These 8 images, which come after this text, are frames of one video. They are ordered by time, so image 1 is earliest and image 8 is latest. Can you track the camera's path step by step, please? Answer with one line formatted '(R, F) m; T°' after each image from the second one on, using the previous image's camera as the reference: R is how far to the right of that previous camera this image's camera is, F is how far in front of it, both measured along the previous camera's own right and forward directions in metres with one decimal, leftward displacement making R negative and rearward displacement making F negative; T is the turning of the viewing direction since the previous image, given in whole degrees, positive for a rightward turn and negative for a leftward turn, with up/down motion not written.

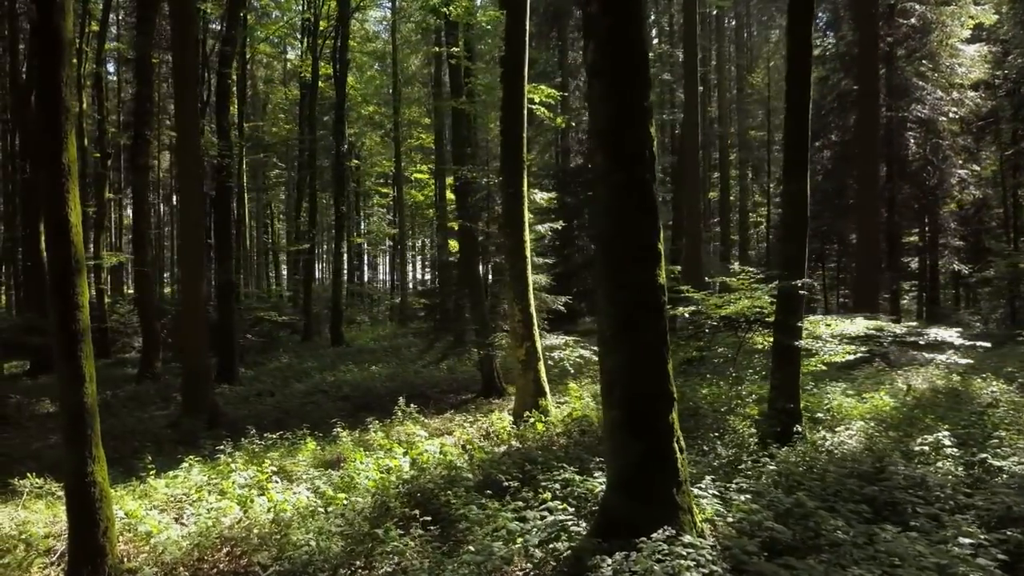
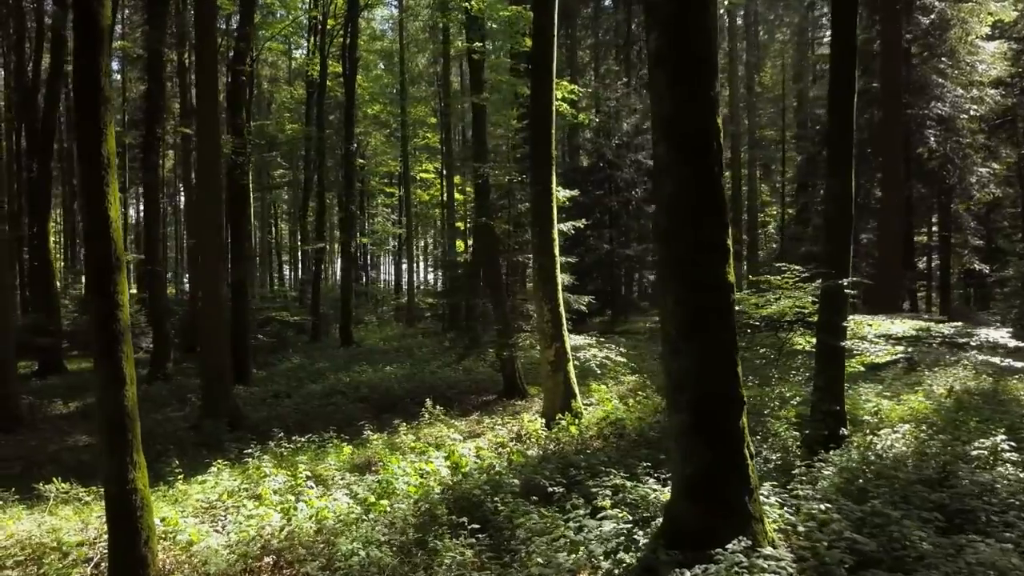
(-0.5, +0.2) m; 0°
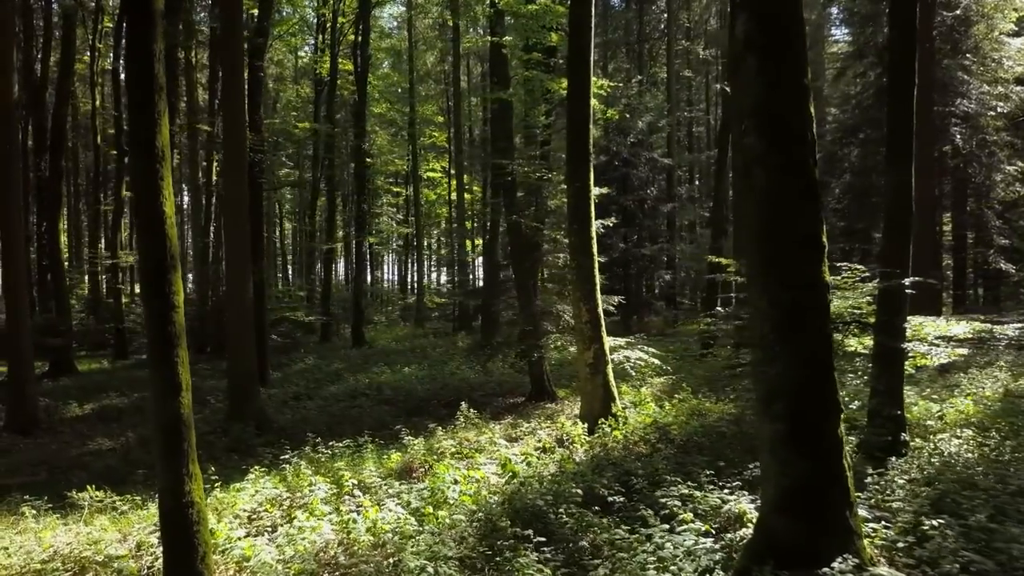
(-0.6, +0.3) m; 0°
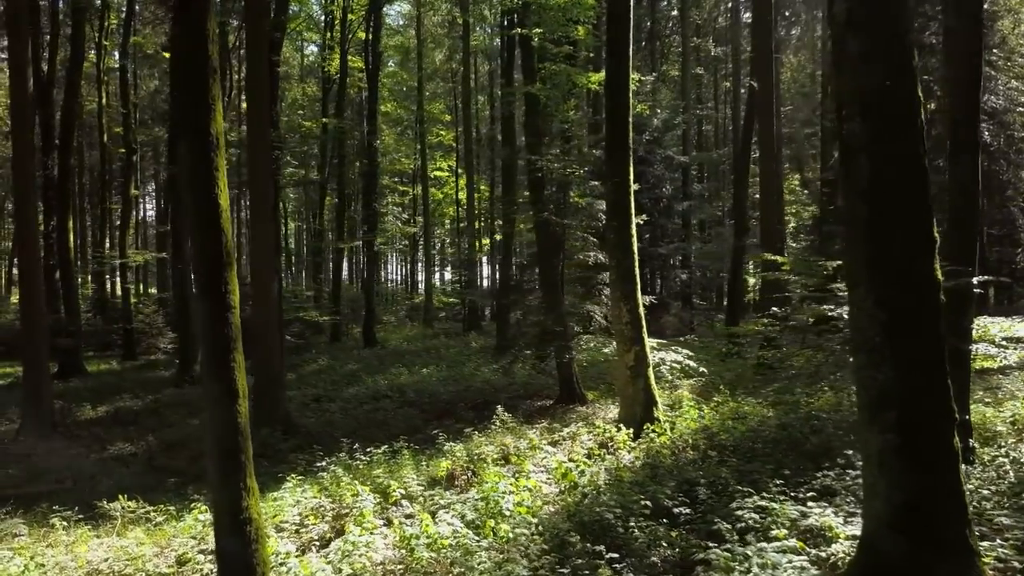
(-0.6, +0.4) m; 0°
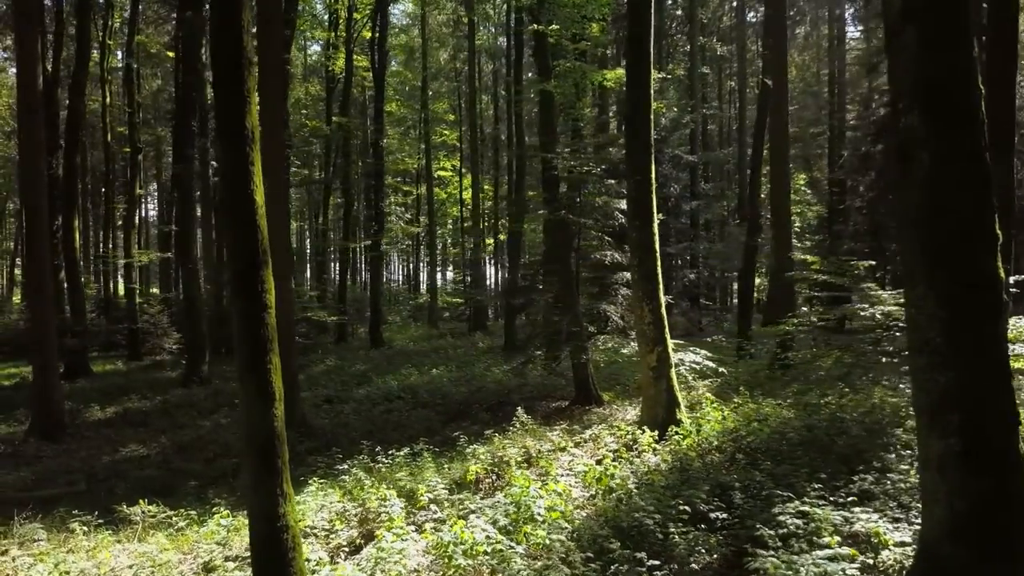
(-0.3, +0.2) m; 0°
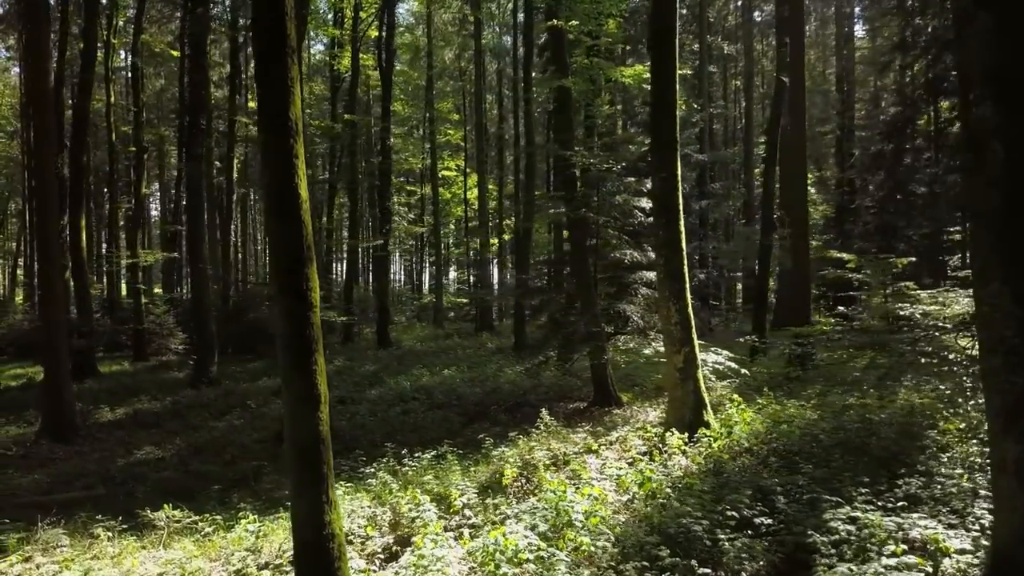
(-0.3, +0.2) m; 0°
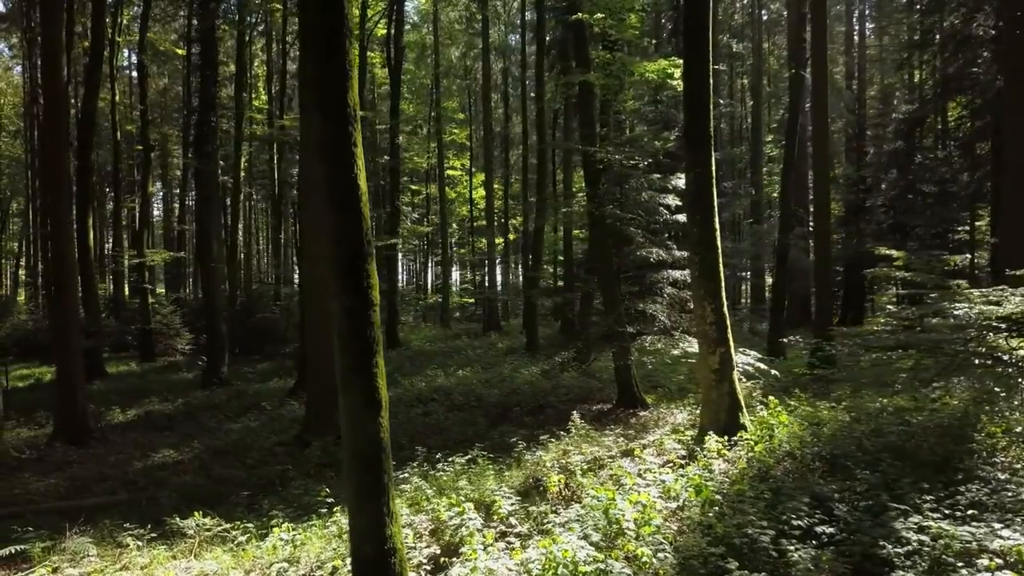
(-0.4, +0.3) m; 0°
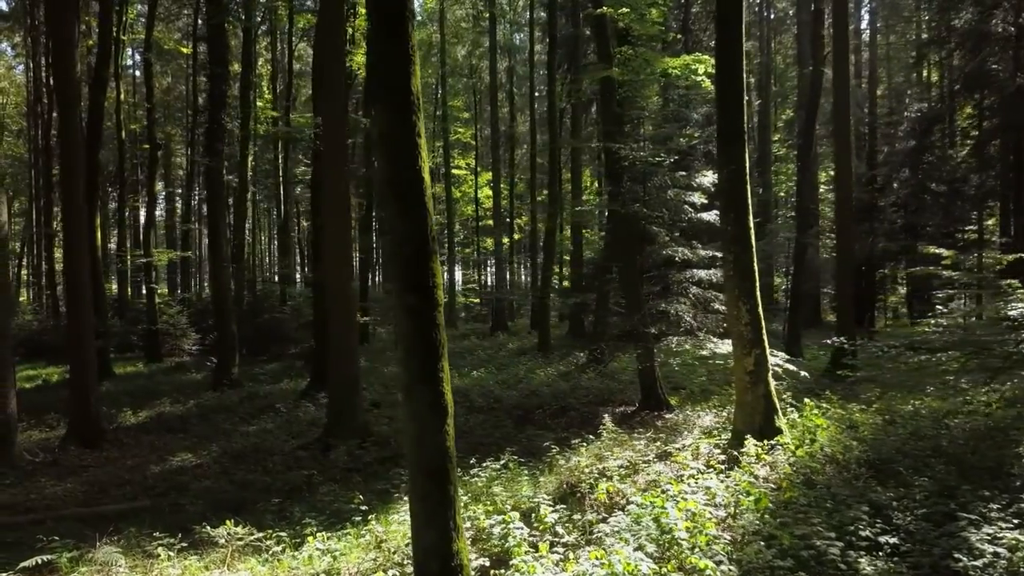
(-0.4, +0.2) m; 0°
